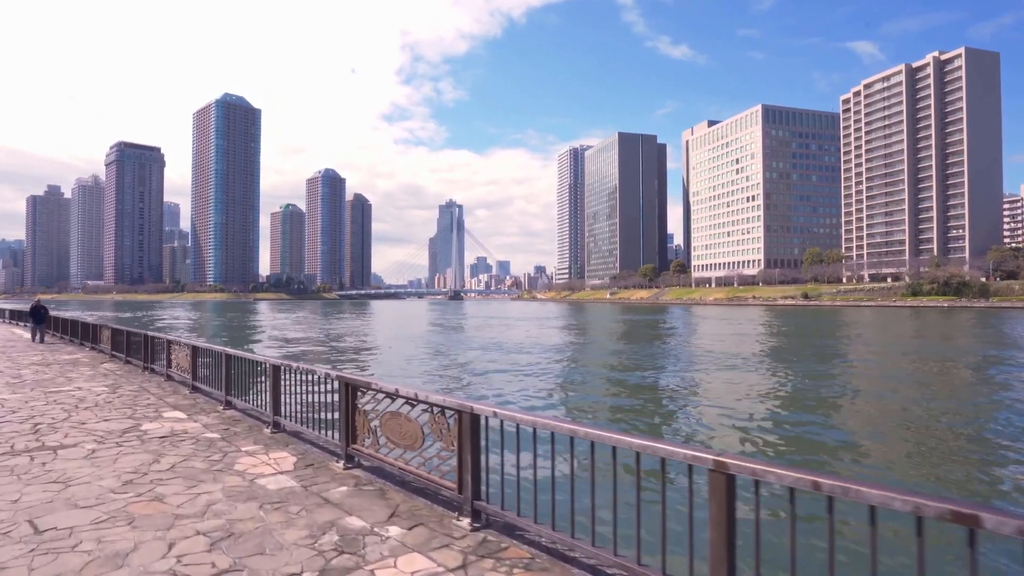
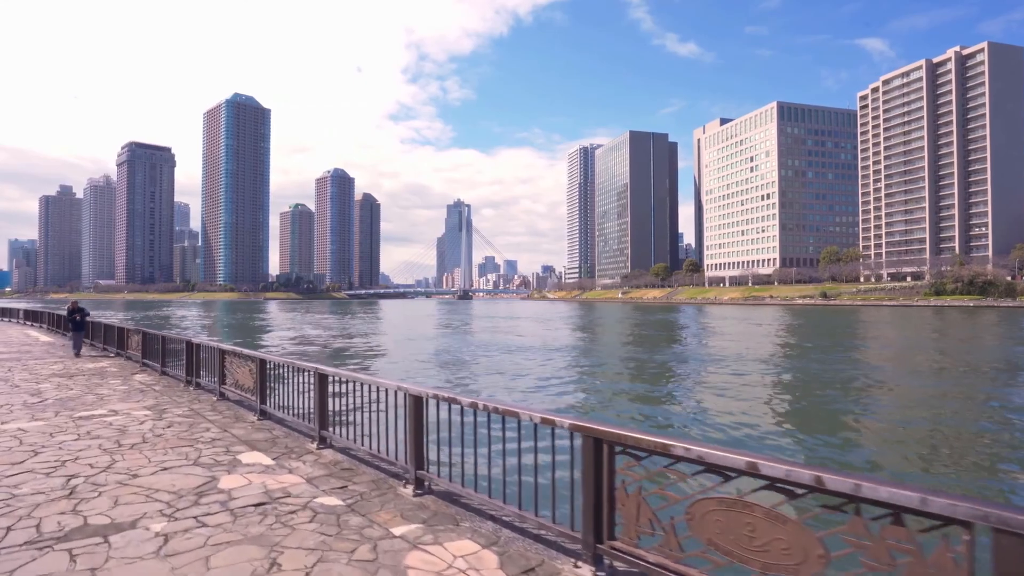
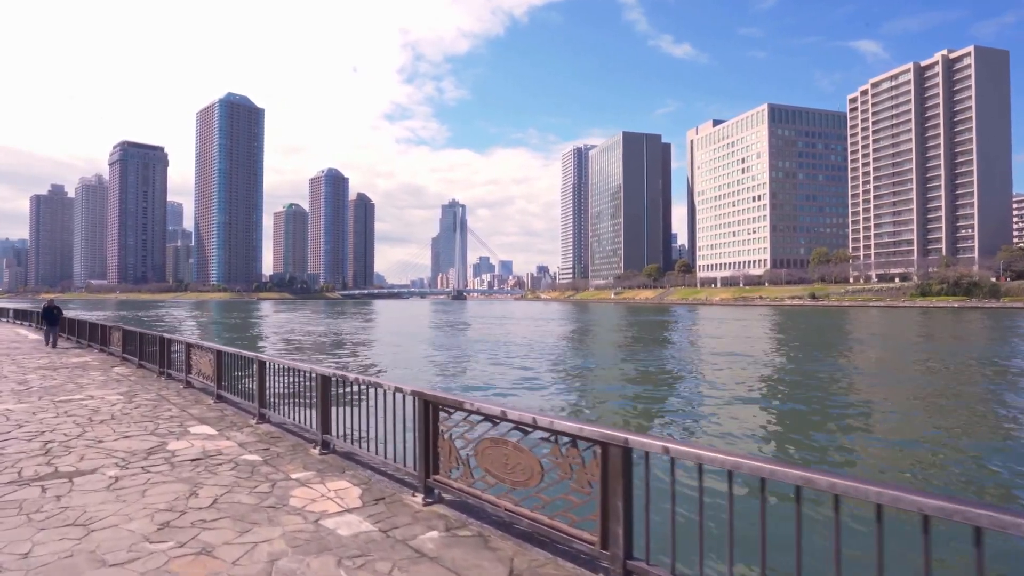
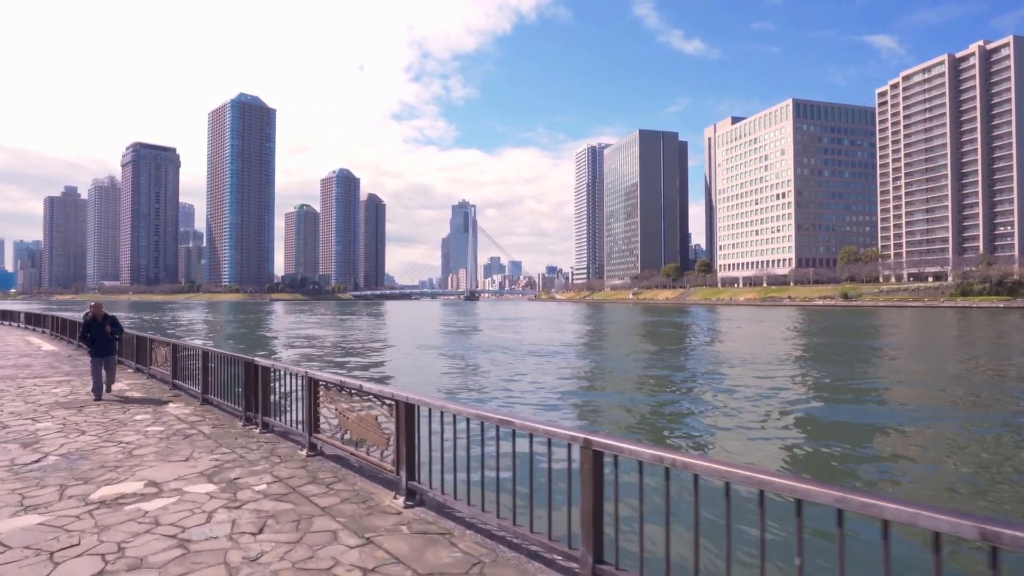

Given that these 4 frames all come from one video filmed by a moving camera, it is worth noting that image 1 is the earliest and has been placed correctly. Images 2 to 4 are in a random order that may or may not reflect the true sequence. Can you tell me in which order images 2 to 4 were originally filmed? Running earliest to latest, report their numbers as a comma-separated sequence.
3, 2, 4
